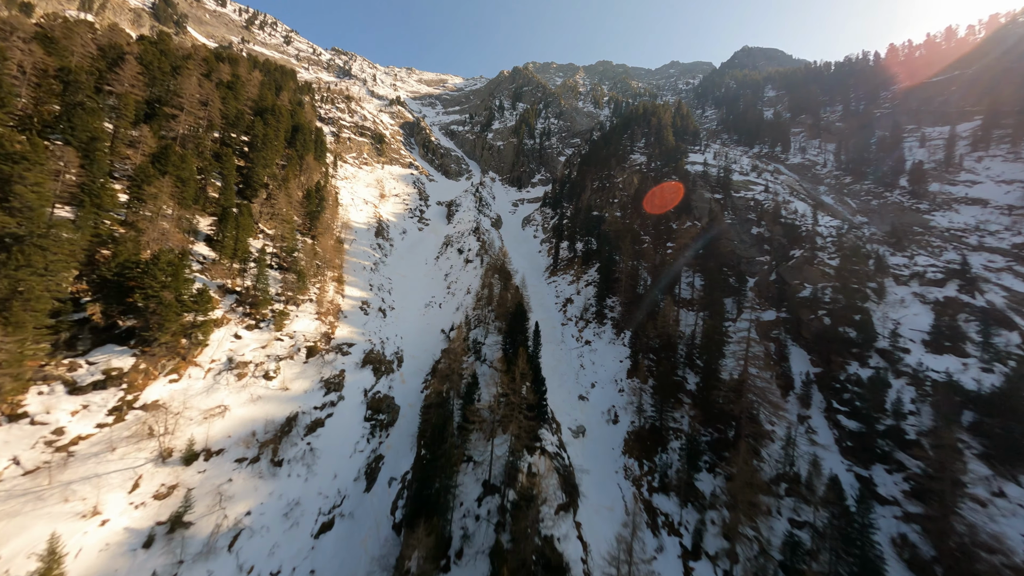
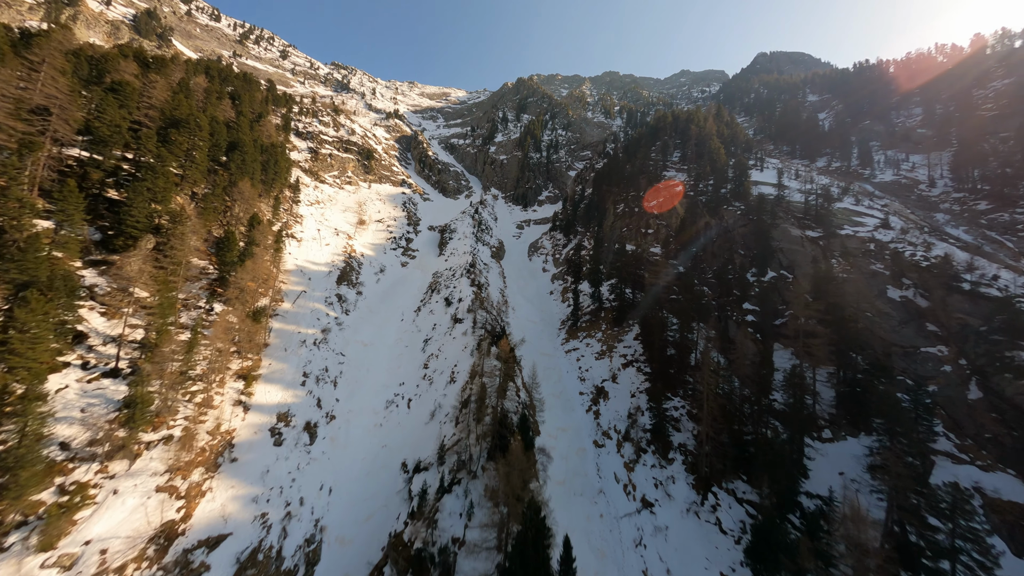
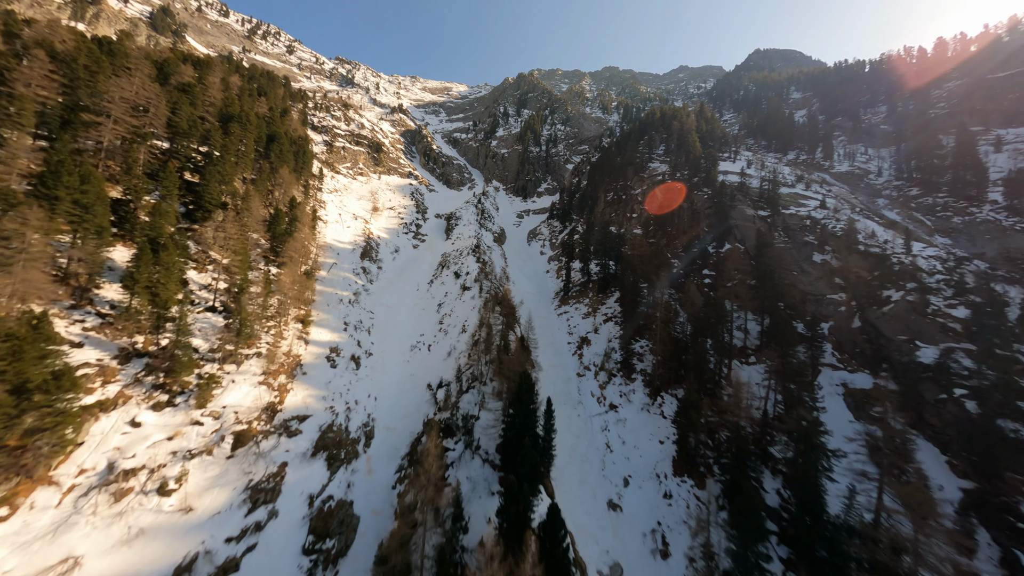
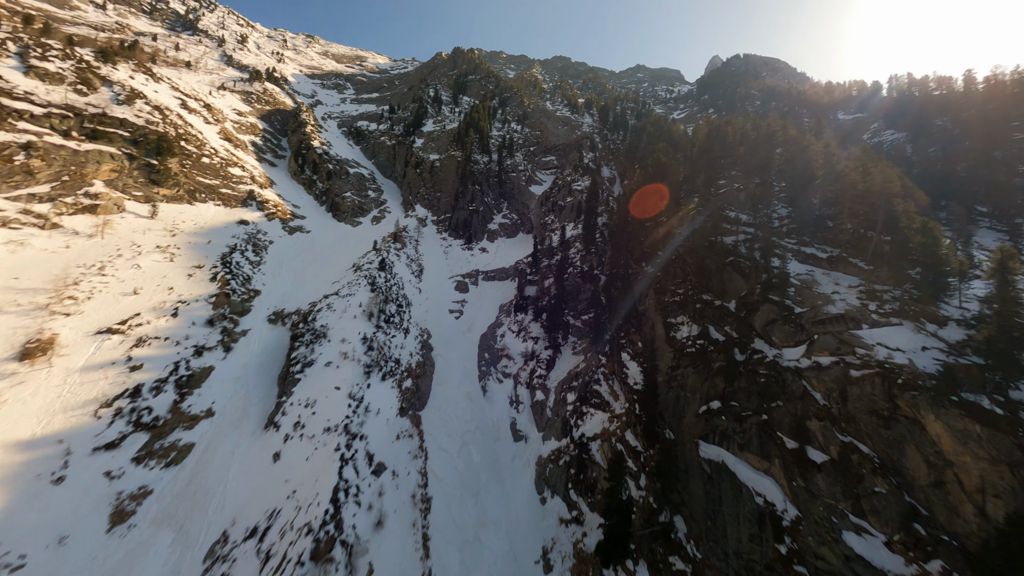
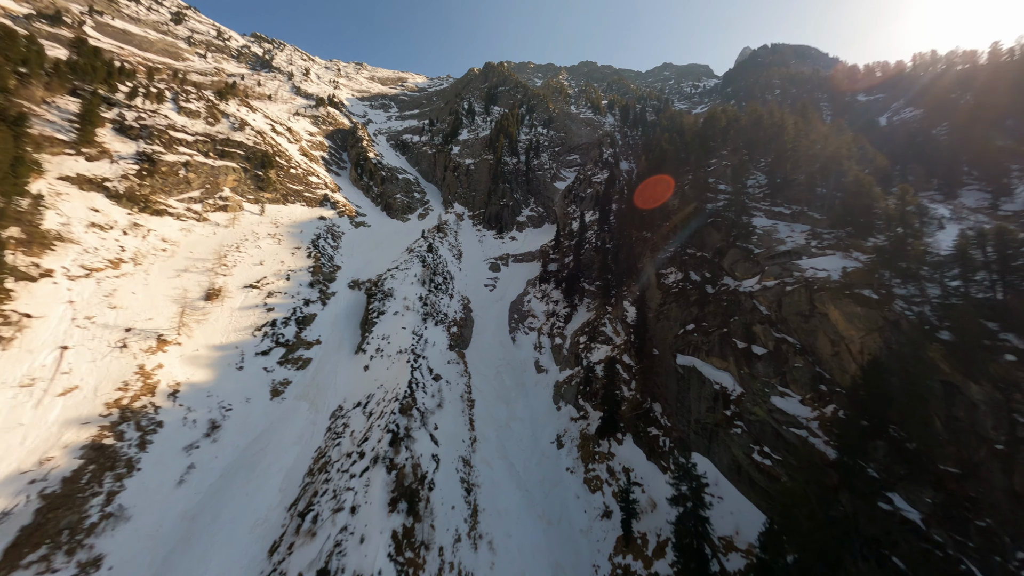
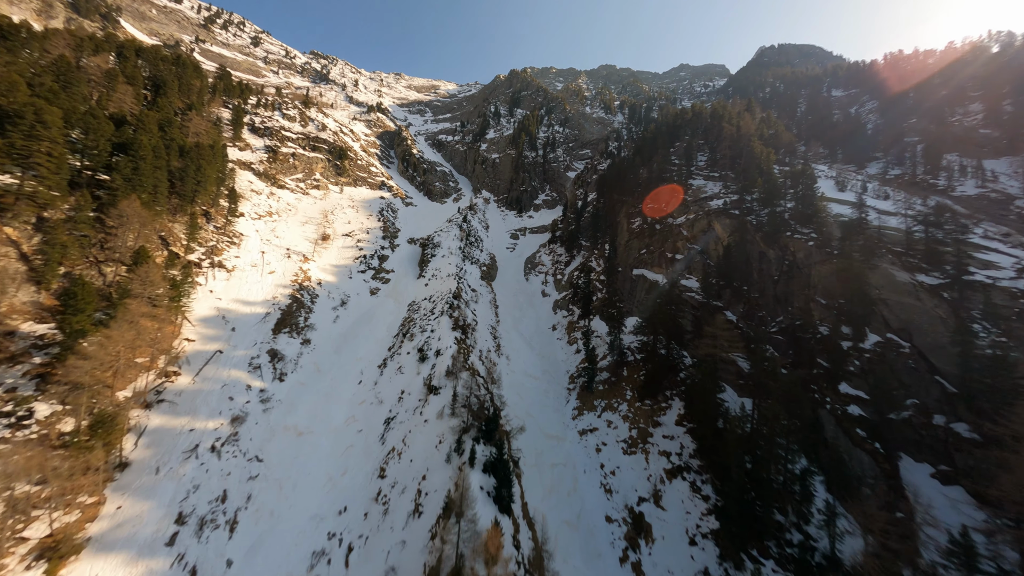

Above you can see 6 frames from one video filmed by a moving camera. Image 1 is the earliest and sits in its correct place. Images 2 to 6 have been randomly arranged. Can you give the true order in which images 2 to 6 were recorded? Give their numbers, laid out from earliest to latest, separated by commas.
3, 2, 6, 5, 4
